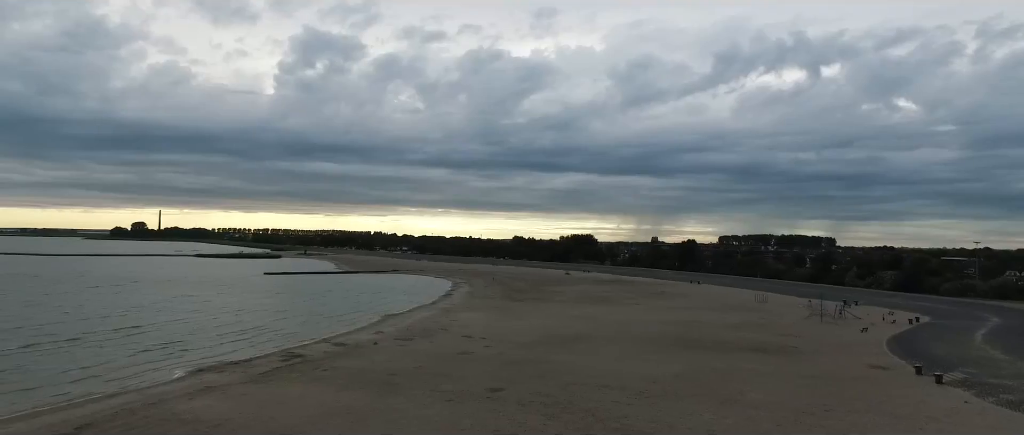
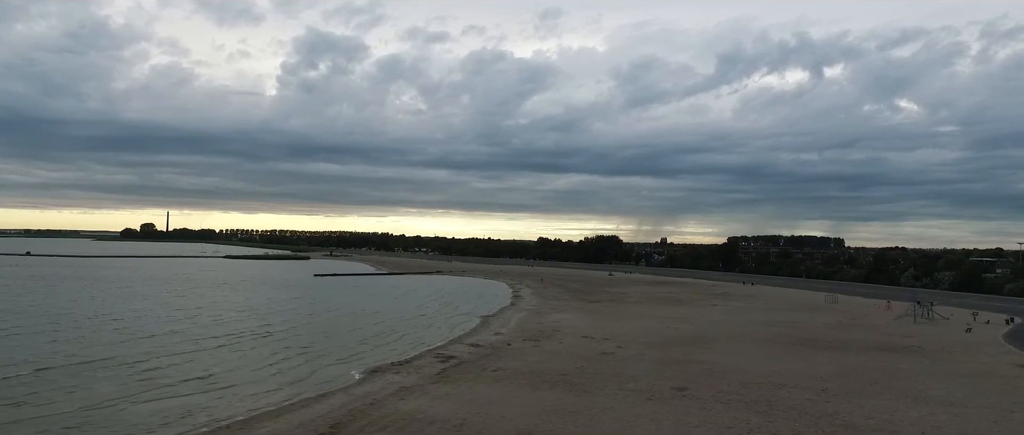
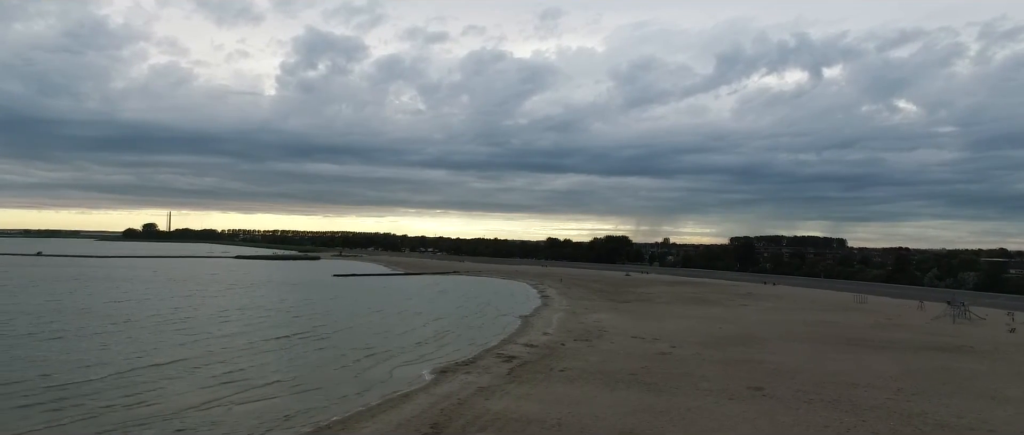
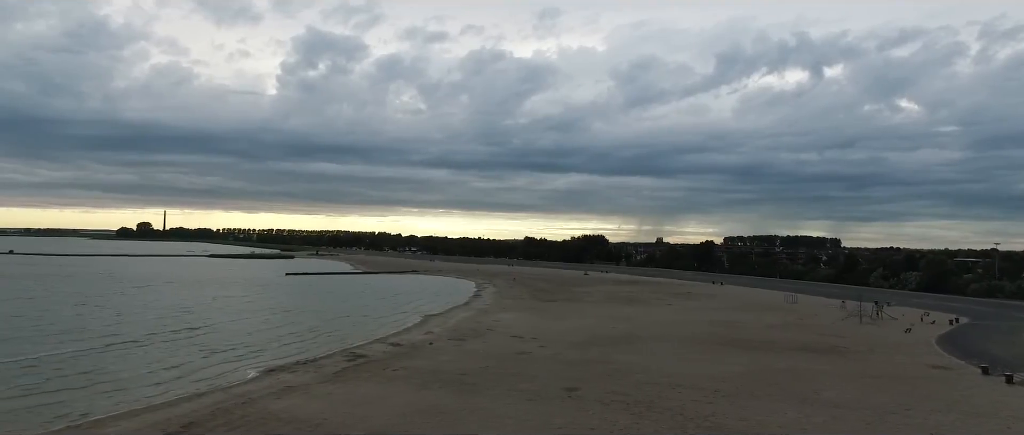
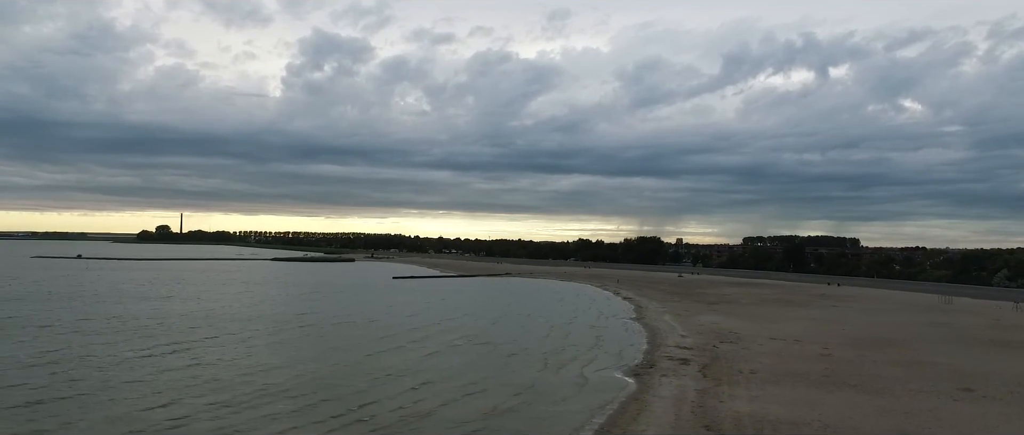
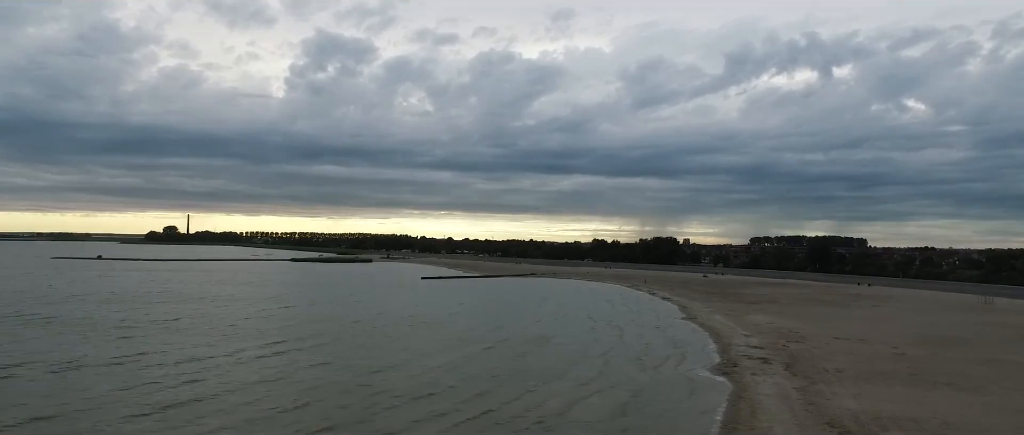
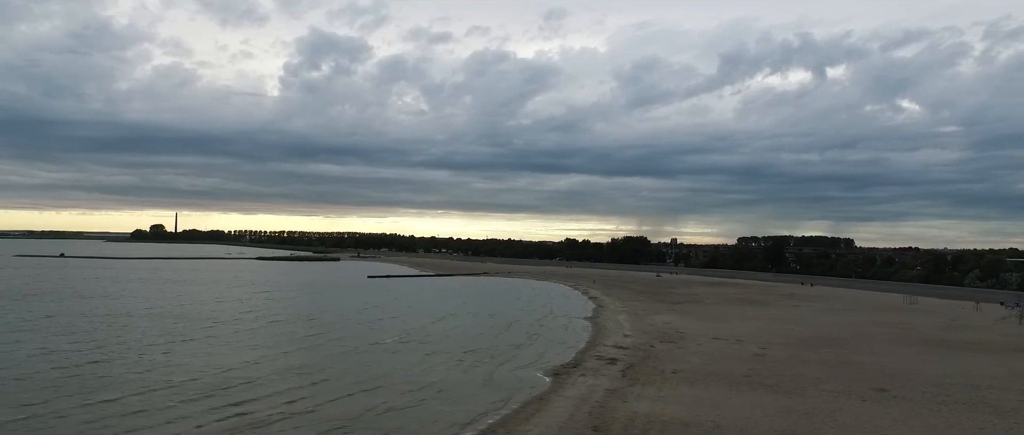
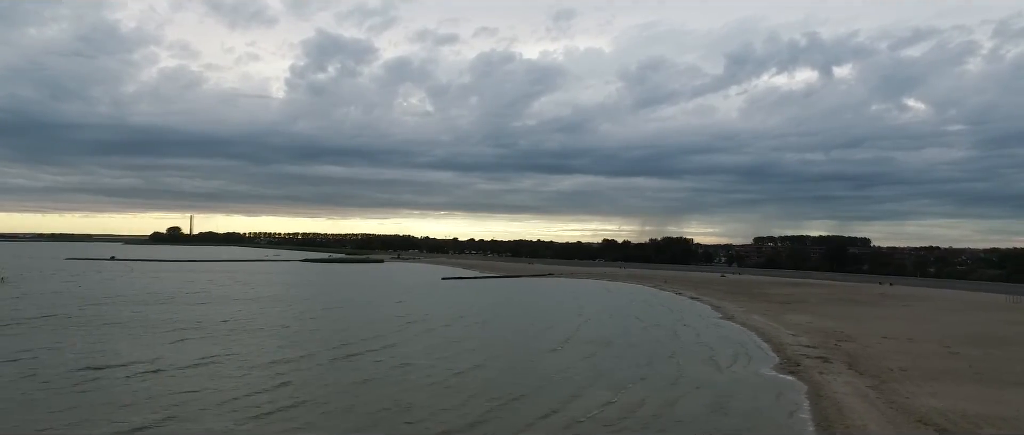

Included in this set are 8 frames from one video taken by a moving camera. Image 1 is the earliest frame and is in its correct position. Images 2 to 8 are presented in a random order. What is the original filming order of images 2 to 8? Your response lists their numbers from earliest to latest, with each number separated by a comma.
4, 2, 3, 7, 5, 6, 8
